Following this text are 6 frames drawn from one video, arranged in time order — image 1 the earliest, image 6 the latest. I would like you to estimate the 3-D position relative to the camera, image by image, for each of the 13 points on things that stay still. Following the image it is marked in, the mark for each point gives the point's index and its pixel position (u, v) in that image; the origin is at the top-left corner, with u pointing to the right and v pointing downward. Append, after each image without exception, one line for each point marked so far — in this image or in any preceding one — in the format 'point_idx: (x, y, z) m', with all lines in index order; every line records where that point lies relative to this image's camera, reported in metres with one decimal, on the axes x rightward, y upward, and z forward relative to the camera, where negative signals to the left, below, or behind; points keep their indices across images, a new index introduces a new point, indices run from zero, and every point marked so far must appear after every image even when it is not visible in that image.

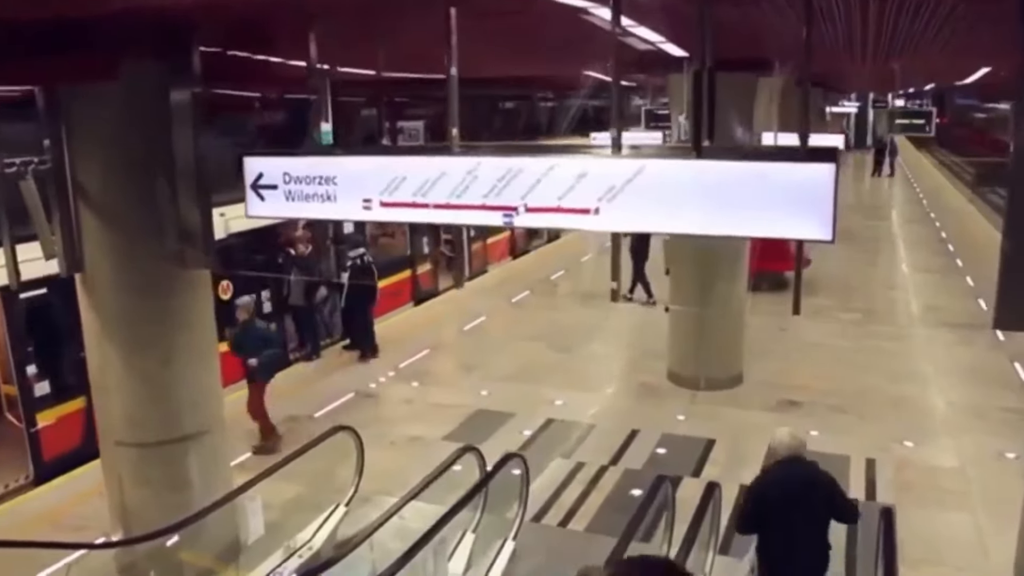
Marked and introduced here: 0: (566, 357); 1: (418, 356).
0: (+0.7, -0.9, +11.8) m
1: (-1.2, -0.9, +11.9) m
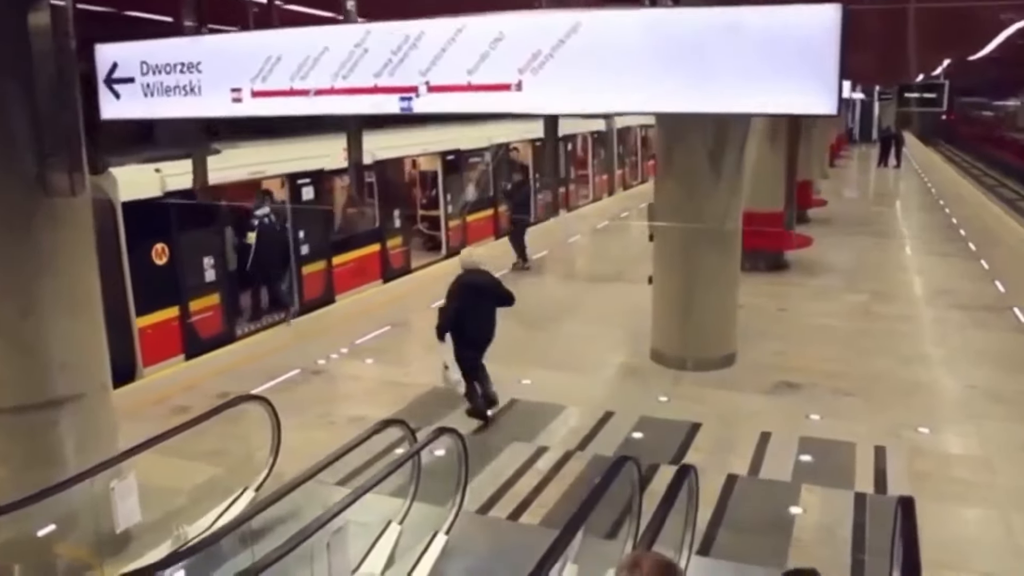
0: (+0.3, -0.6, +10.7) m
1: (-1.6, -0.5, +10.8) m
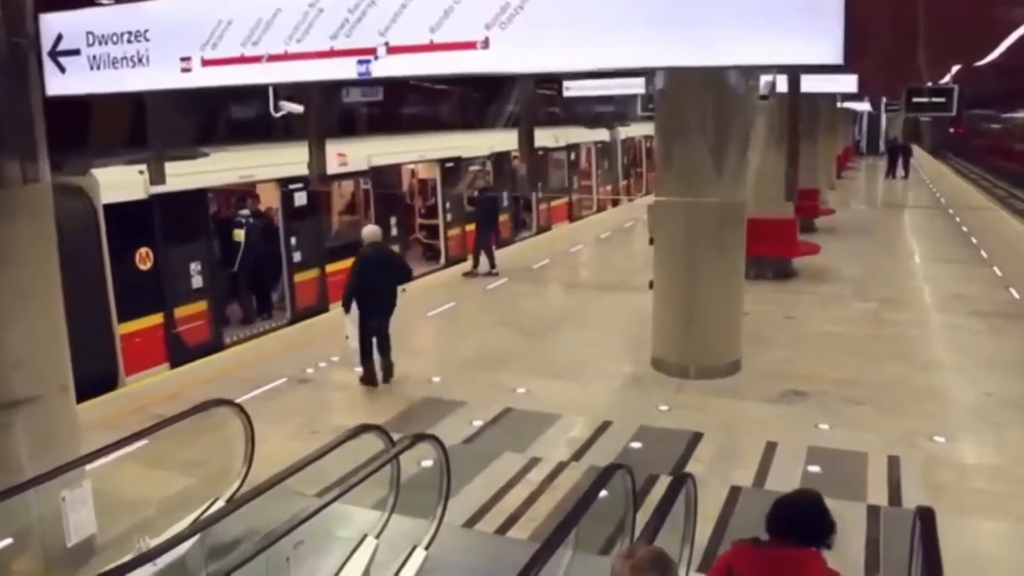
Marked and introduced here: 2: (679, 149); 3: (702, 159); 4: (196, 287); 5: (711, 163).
0: (+0.3, -0.6, +10.3) m
1: (-1.6, -0.6, +10.5) m
2: (+1.5, +1.3, +8.3) m
3: (+1.7, +1.2, +8.2) m
4: (-3.4, 0.0, +10.0) m
5: (+1.8, +1.1, +8.2) m
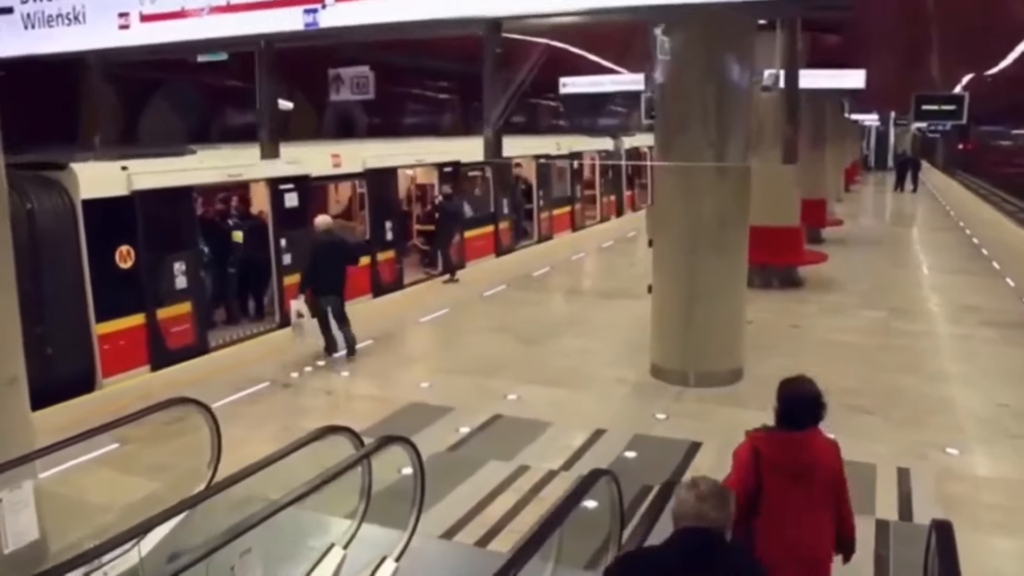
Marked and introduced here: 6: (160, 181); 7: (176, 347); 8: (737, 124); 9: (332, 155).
0: (+0.2, -0.7, +9.9) m
1: (-1.7, -0.6, +10.1) m
2: (+1.4, +1.2, +7.9) m
3: (+1.6, +1.1, +7.9) m
4: (-3.5, 0.0, +9.6) m
5: (+1.7, +1.1, +7.9) m
6: (-3.6, +1.1, +9.3) m
7: (-3.5, -0.6, +9.7) m
8: (+1.9, +1.4, +7.9) m
9: (-2.4, +1.8, +12.1) m
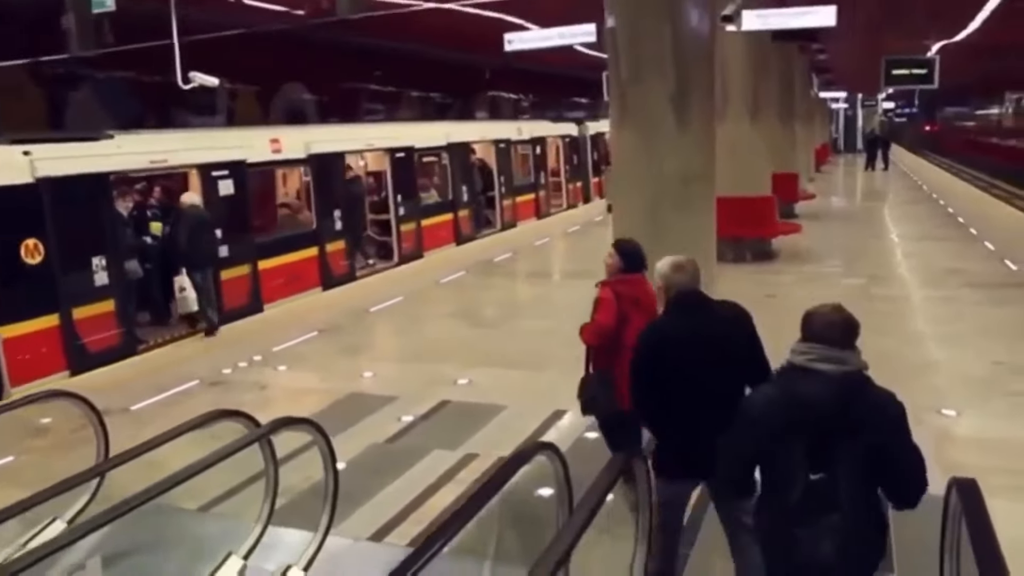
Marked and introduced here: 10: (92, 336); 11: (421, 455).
0: (-0.2, -0.5, +9.2) m
1: (-2.1, -0.5, +9.4) m
2: (+1.0, +1.5, +7.2) m
3: (+1.2, +1.4, +7.2) m
4: (-3.9, 0.0, +8.8) m
5: (+1.2, +1.4, +7.2) m
6: (-4.1, +1.1, +8.5) m
7: (-4.0, -0.6, +8.8) m
8: (+1.4, +1.7, +7.2) m
9: (-3.0, +1.8, +11.3) m
10: (-4.0, -0.5, +8.7) m
11: (-0.5, -1.0, +5.6) m
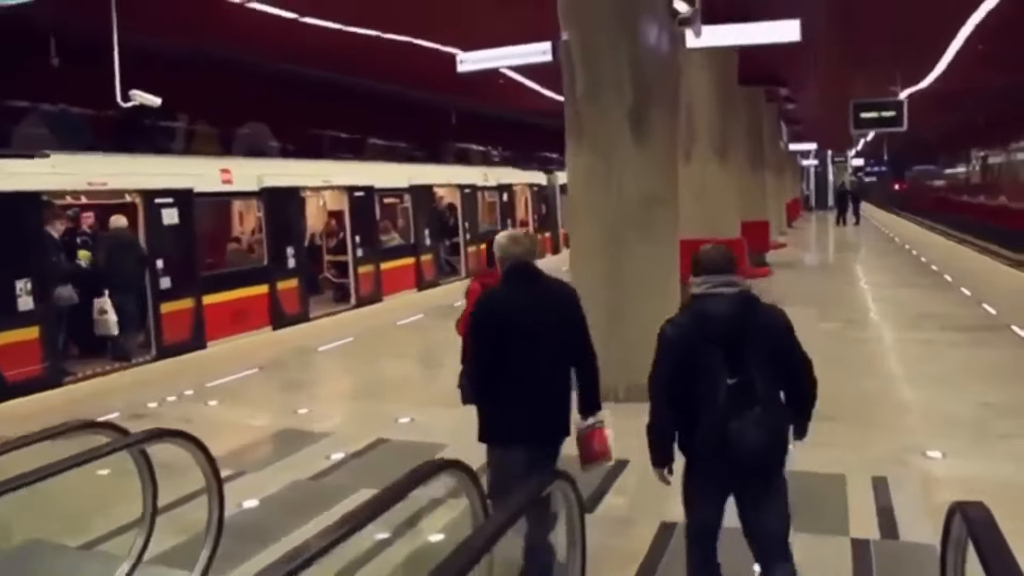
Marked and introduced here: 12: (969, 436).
0: (-0.7, -0.8, +8.6) m
1: (-2.5, -0.8, +8.7) m
2: (+0.6, +1.2, +6.8) m
3: (+0.8, +1.2, +6.8) m
4: (-4.3, -0.2, +8.2) m
5: (+0.9, +1.1, +6.8) m
6: (-4.5, +0.9, +7.9) m
7: (-4.4, -0.9, +8.1) m
8: (+1.1, +1.5, +6.8) m
9: (-3.4, +1.4, +10.8) m
10: (-4.4, -0.7, +8.0) m
11: (-0.9, -1.1, +5.0) m
12: (+2.9, -0.9, +5.8) m
